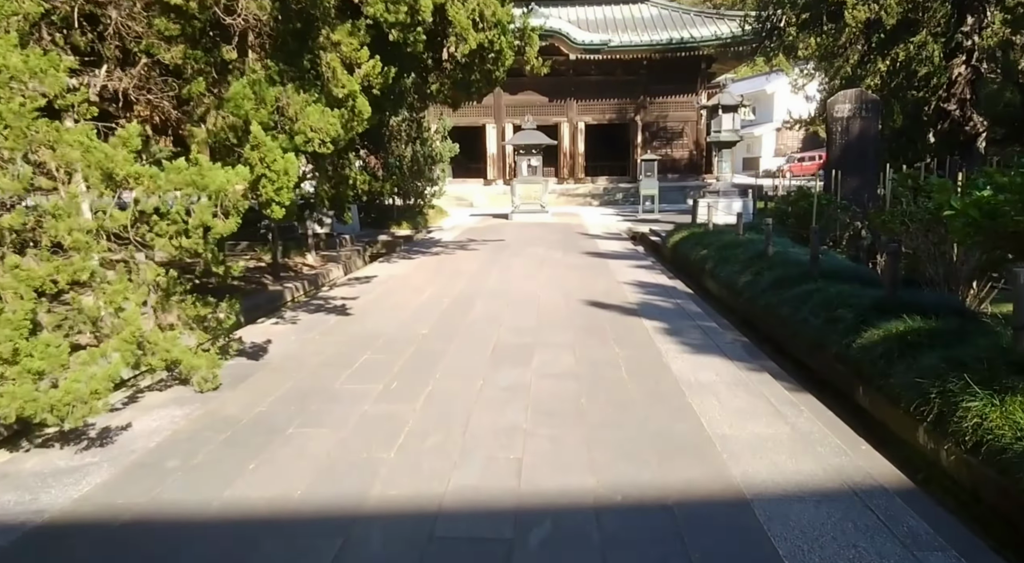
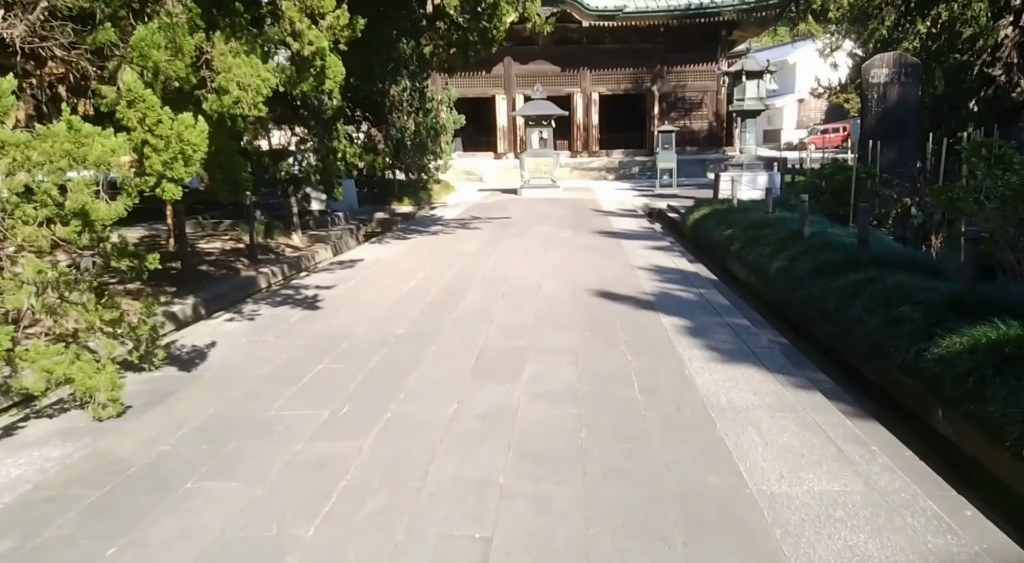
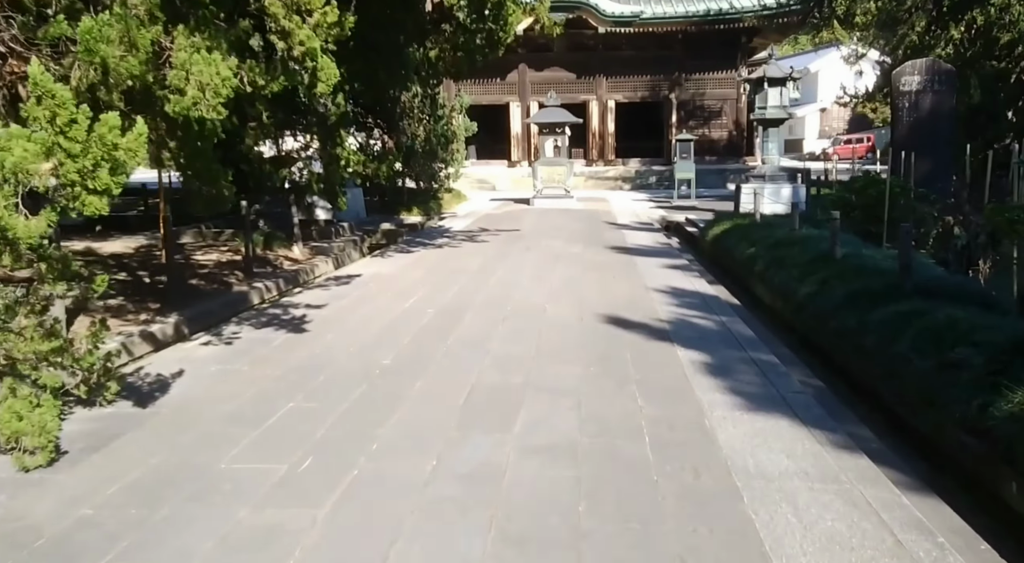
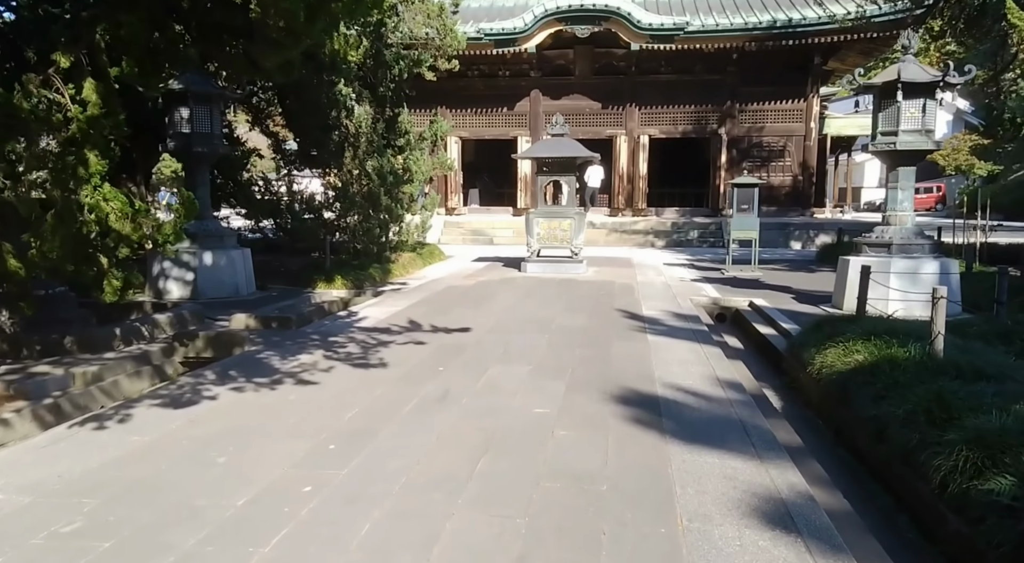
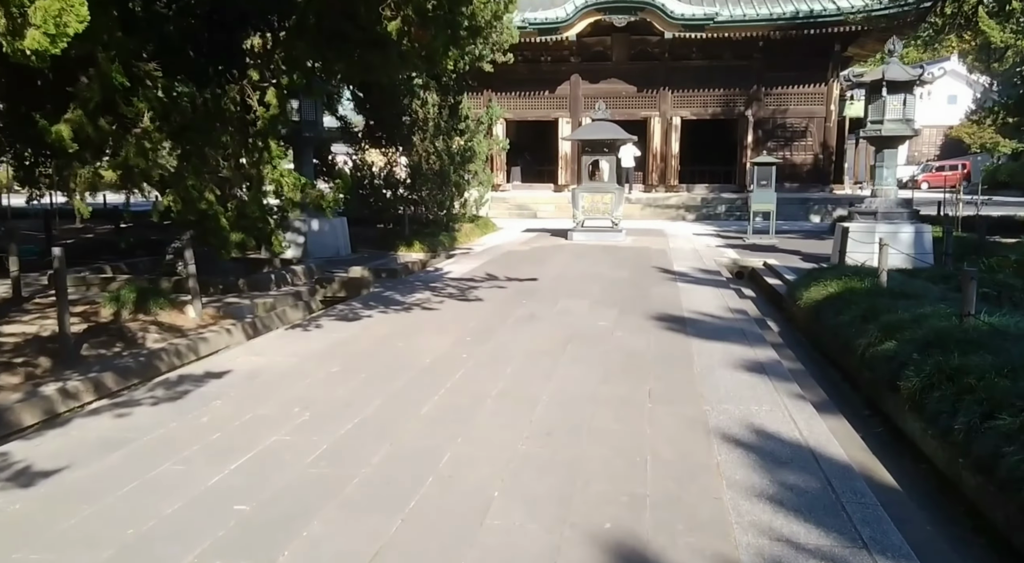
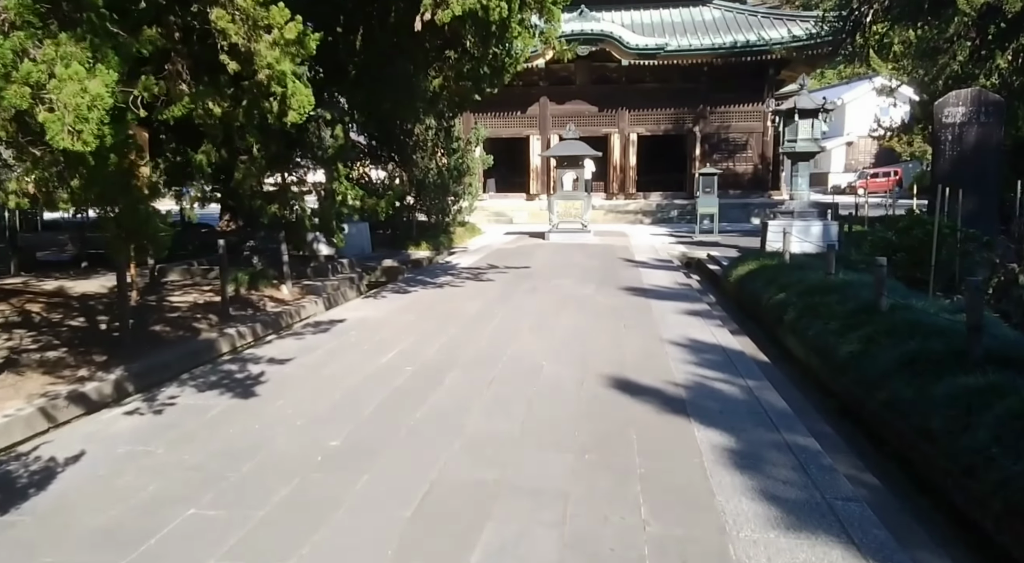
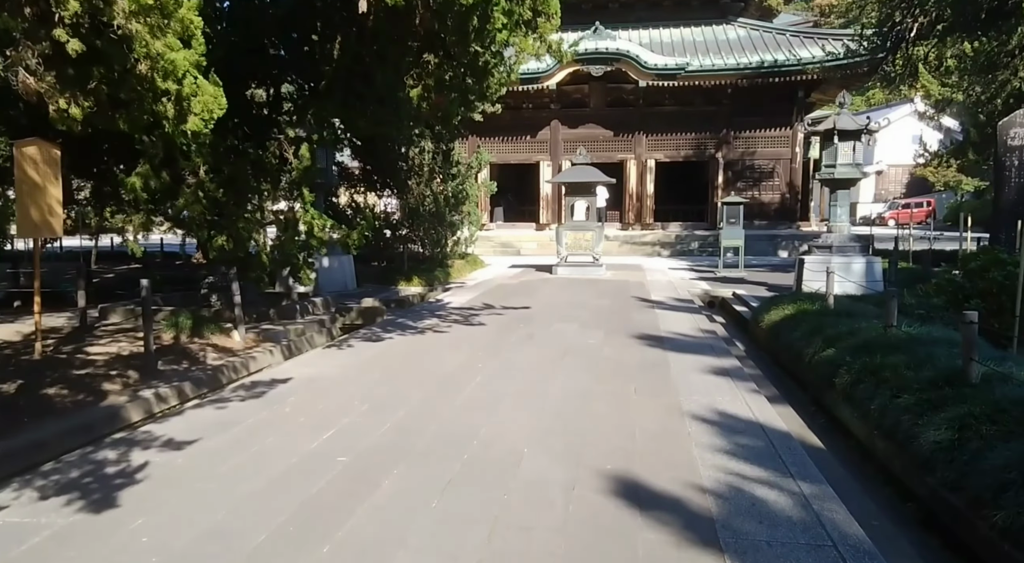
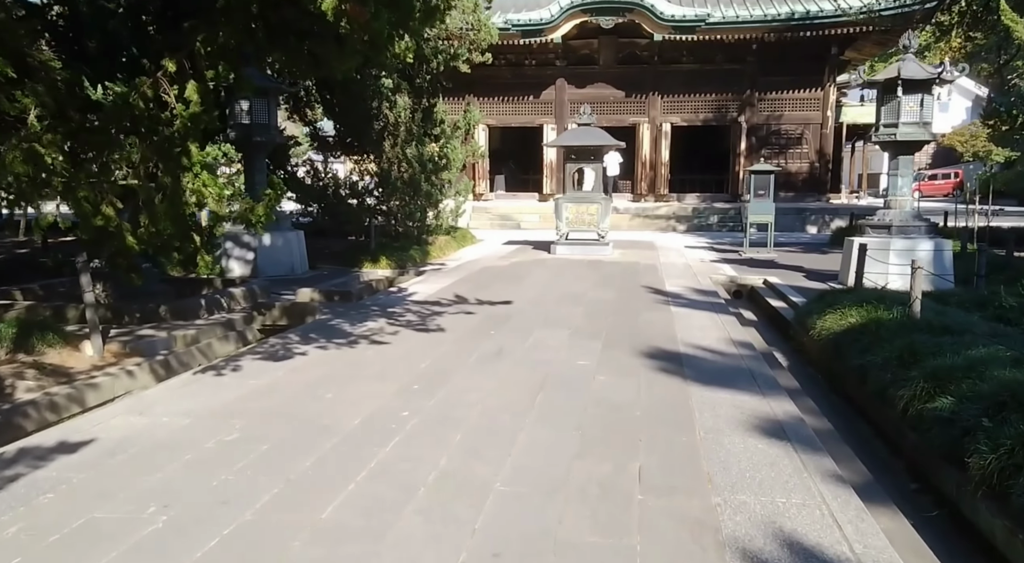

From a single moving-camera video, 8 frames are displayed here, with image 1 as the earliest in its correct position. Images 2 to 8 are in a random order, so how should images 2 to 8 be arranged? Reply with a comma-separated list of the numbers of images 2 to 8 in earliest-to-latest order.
2, 3, 6, 7, 5, 8, 4
